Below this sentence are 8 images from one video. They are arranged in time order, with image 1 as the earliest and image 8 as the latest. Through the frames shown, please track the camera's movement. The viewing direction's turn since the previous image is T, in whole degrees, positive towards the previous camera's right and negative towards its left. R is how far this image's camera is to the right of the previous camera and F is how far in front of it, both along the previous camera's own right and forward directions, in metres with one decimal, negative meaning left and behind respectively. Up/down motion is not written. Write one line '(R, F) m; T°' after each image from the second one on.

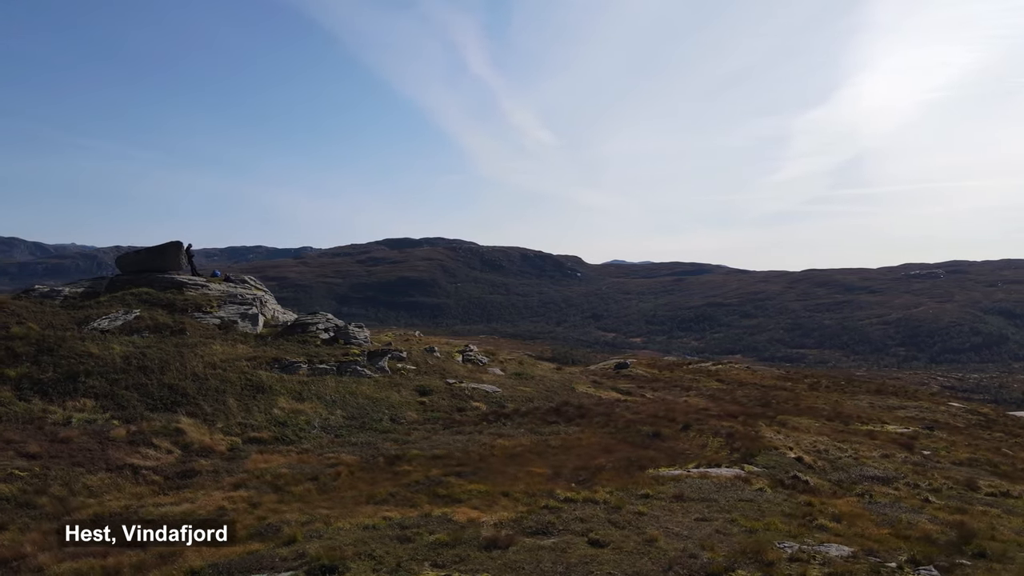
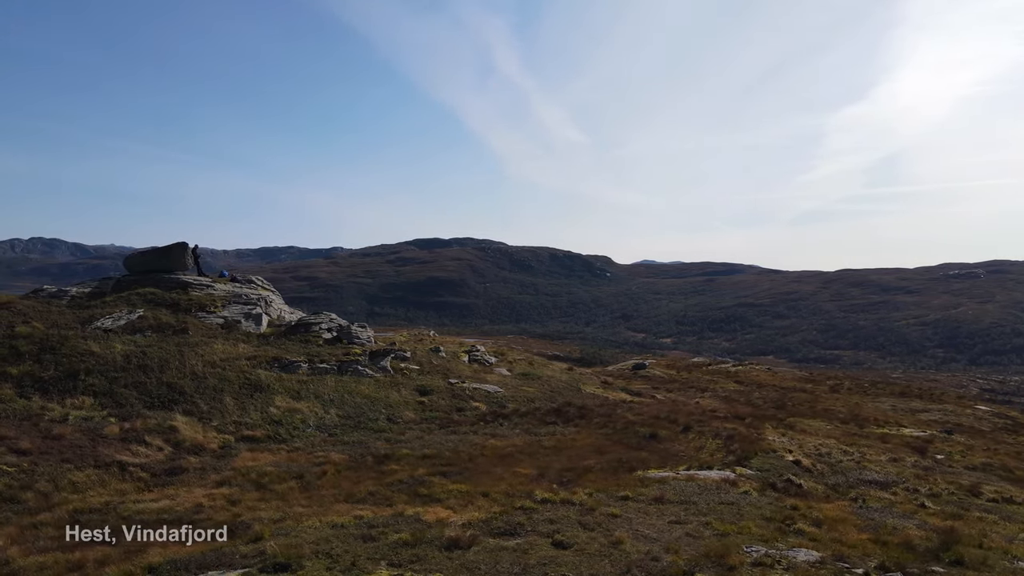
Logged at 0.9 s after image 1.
(+1.3, +0.1) m; -2°
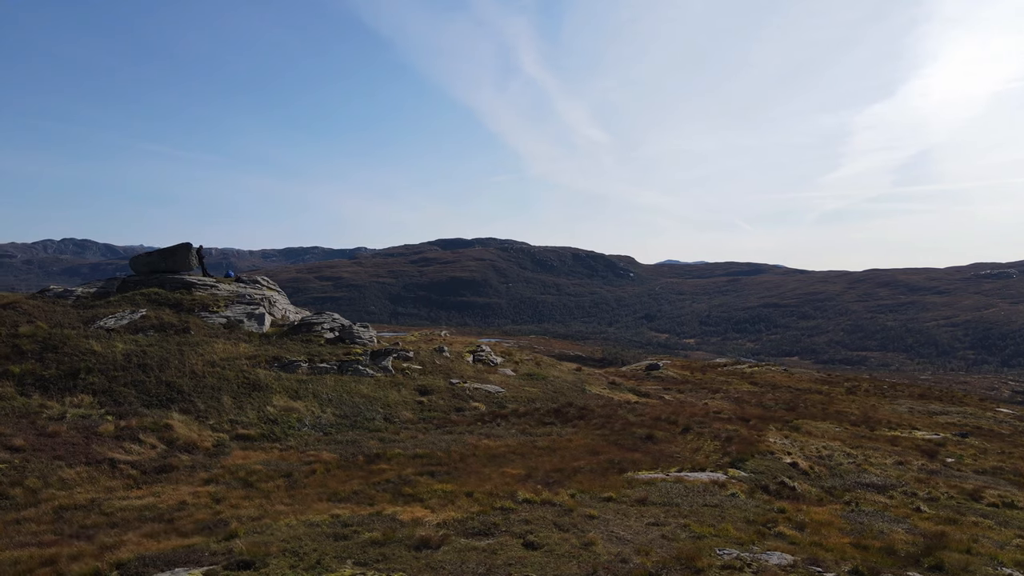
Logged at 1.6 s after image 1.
(+1.0, 0.0) m; -1°
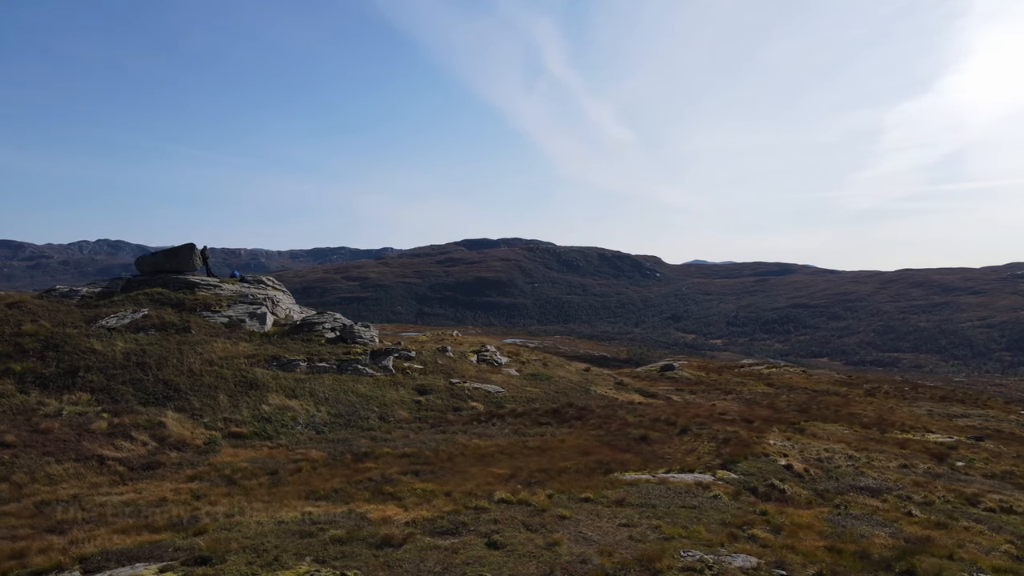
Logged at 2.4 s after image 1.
(+1.3, 0.0) m; -1°
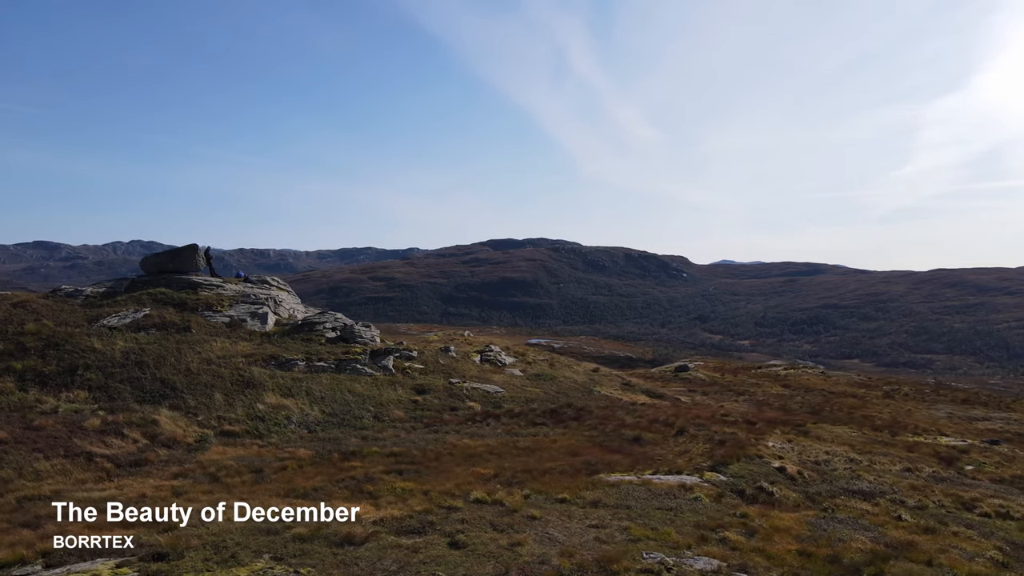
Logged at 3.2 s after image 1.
(+1.3, 0.0) m; -1°
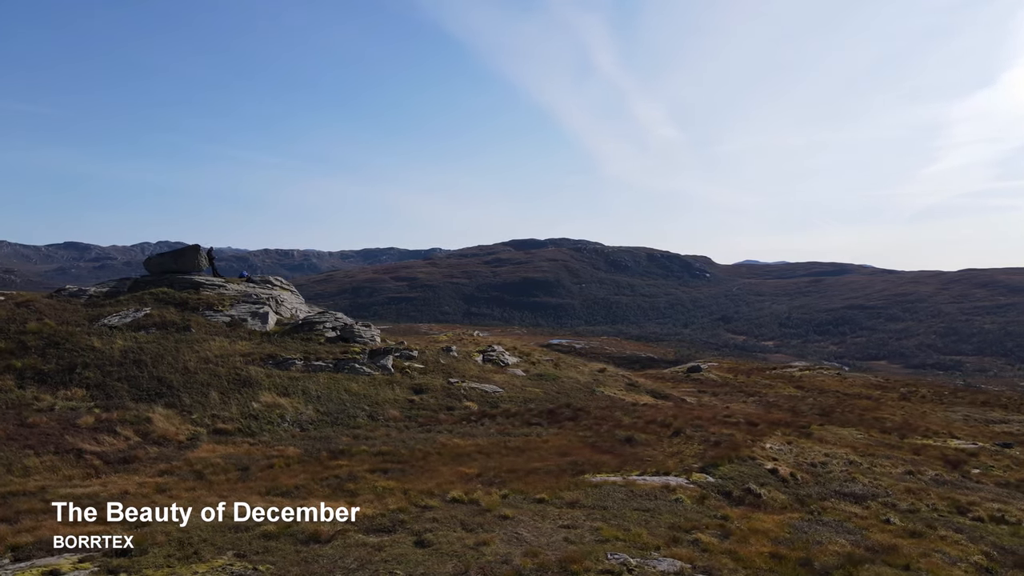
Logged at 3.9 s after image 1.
(+1.1, 0.0) m; -1°
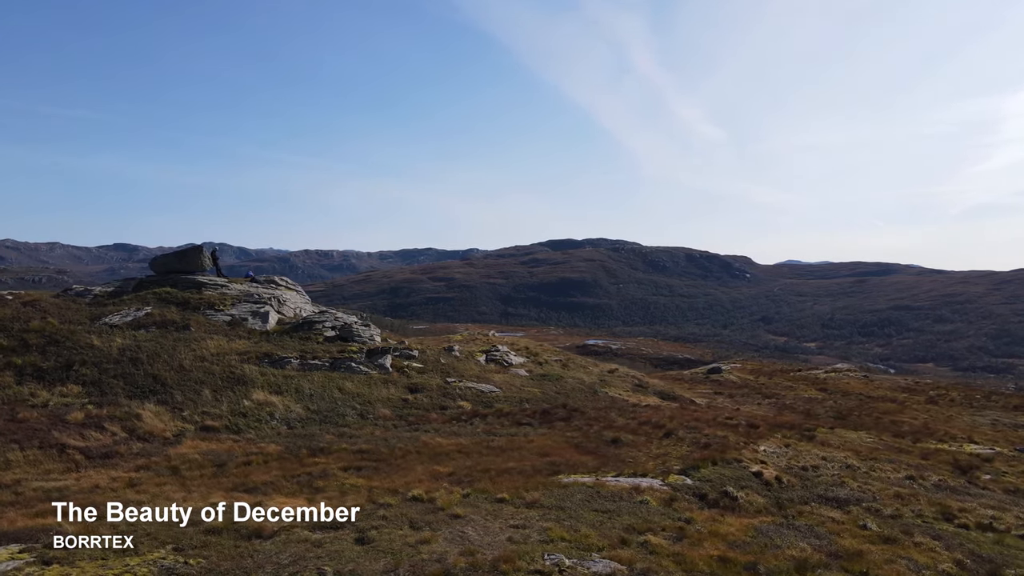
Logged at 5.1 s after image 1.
(+2.0, 0.0) m; -2°
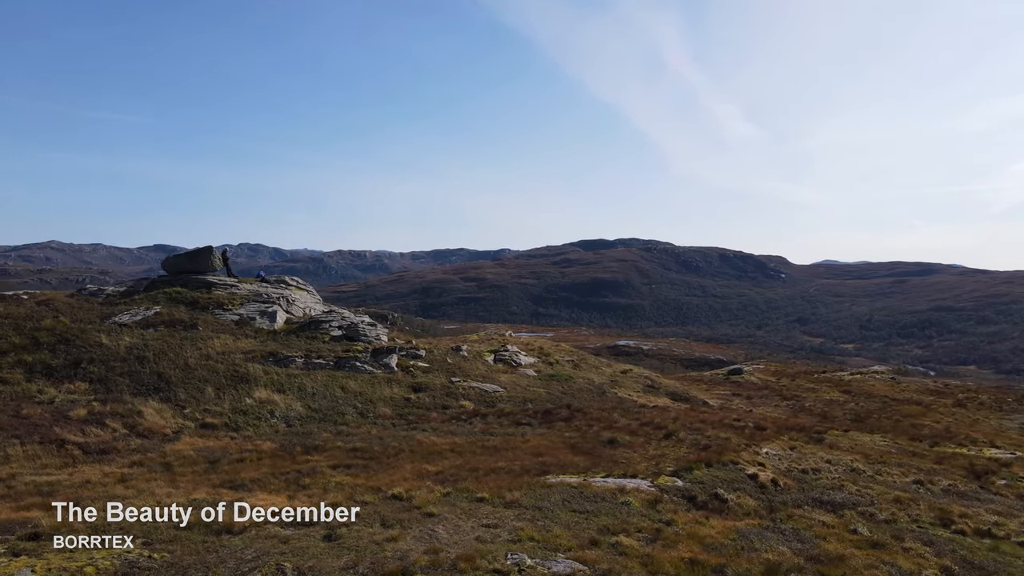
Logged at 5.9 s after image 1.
(+1.3, 0.0) m; -2°
